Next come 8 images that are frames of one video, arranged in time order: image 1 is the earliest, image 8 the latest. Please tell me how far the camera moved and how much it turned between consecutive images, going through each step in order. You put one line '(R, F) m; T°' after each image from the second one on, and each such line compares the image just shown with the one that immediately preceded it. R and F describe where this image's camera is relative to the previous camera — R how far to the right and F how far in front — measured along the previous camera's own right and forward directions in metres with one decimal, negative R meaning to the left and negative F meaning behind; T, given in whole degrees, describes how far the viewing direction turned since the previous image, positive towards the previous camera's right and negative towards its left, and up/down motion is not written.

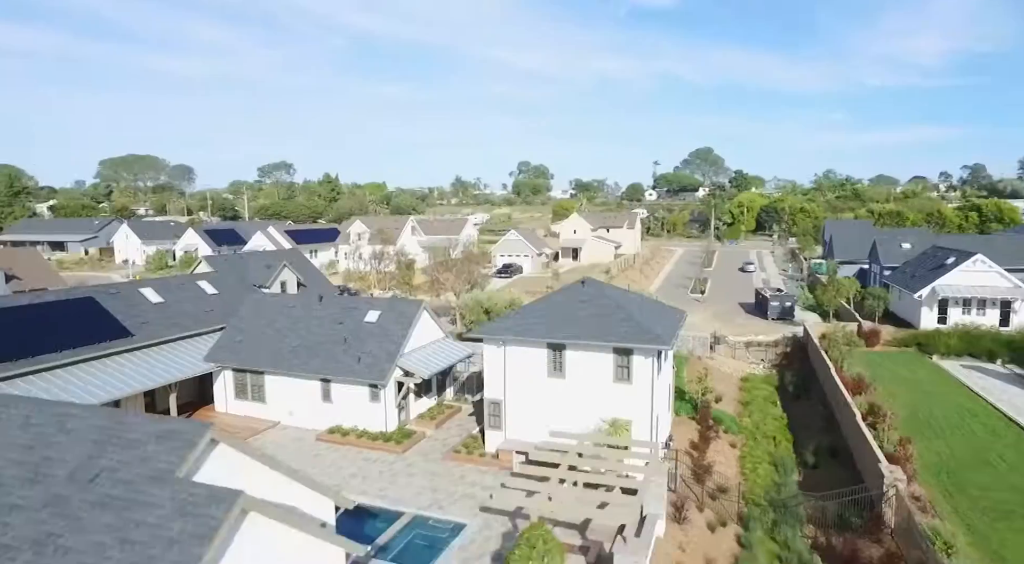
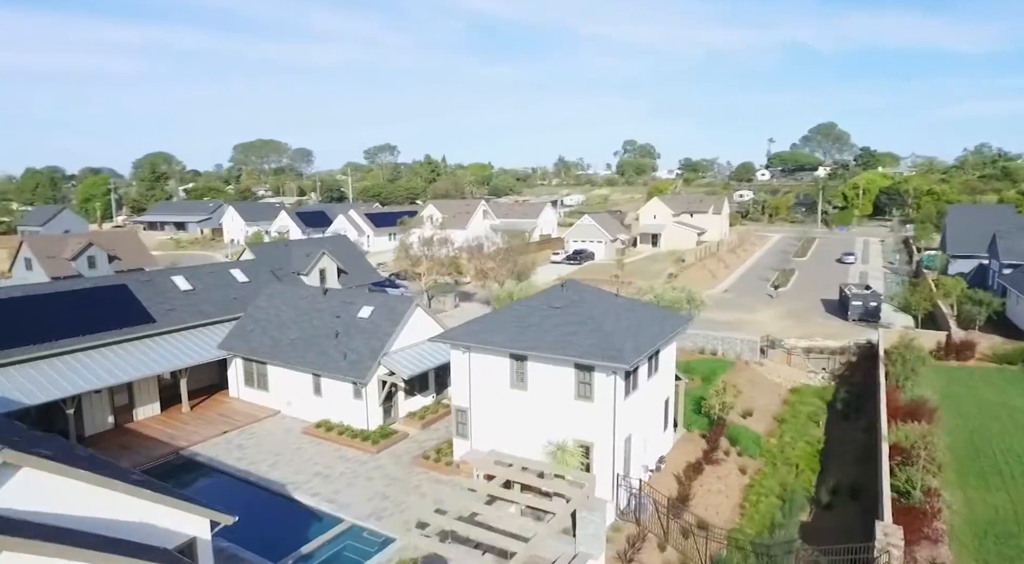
(+5.2, +2.0) m; -11°
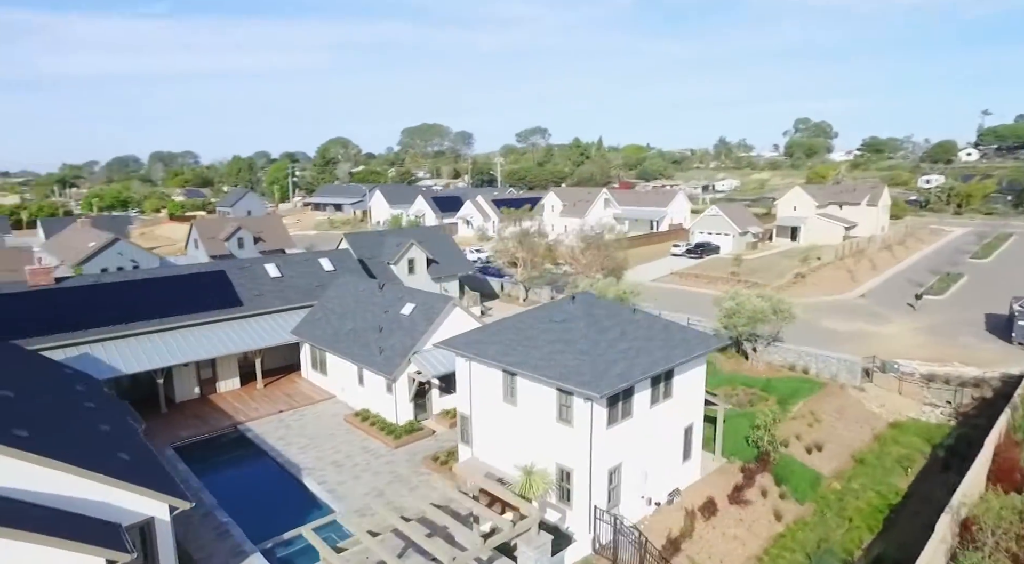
(+5.4, +1.5) m; -15°
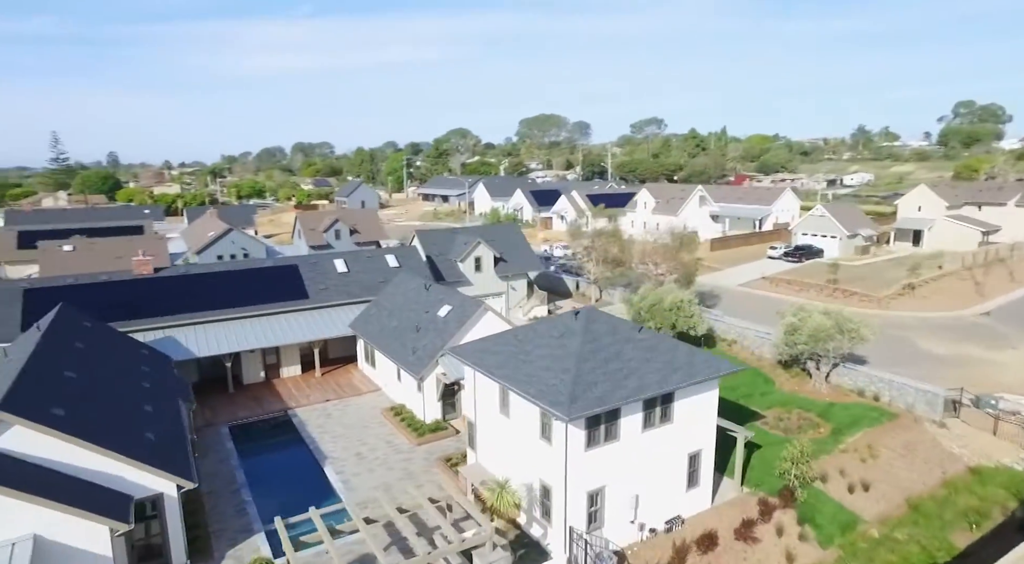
(+4.0, +0.3) m; -11°
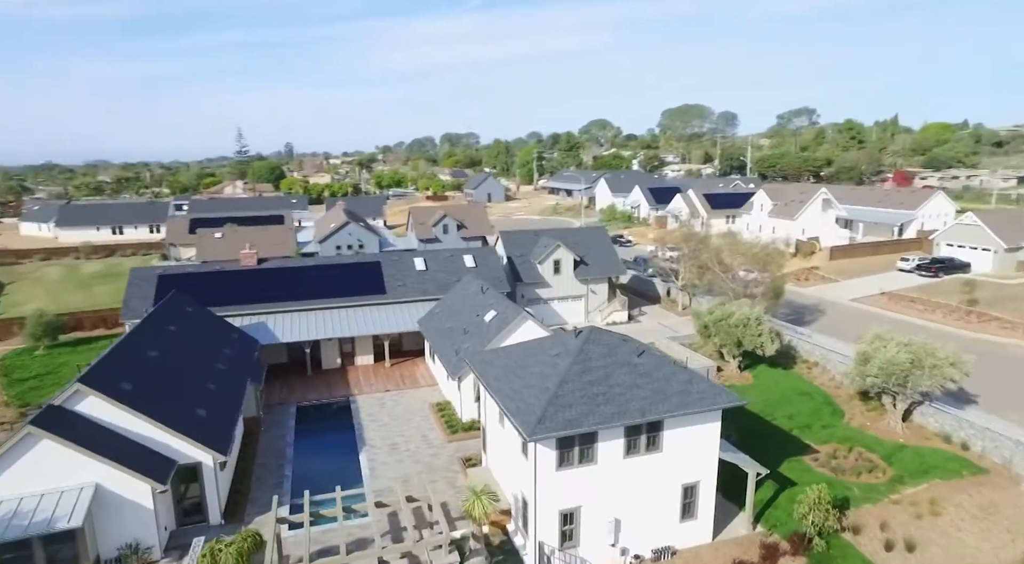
(+4.8, -0.1) m; -13°
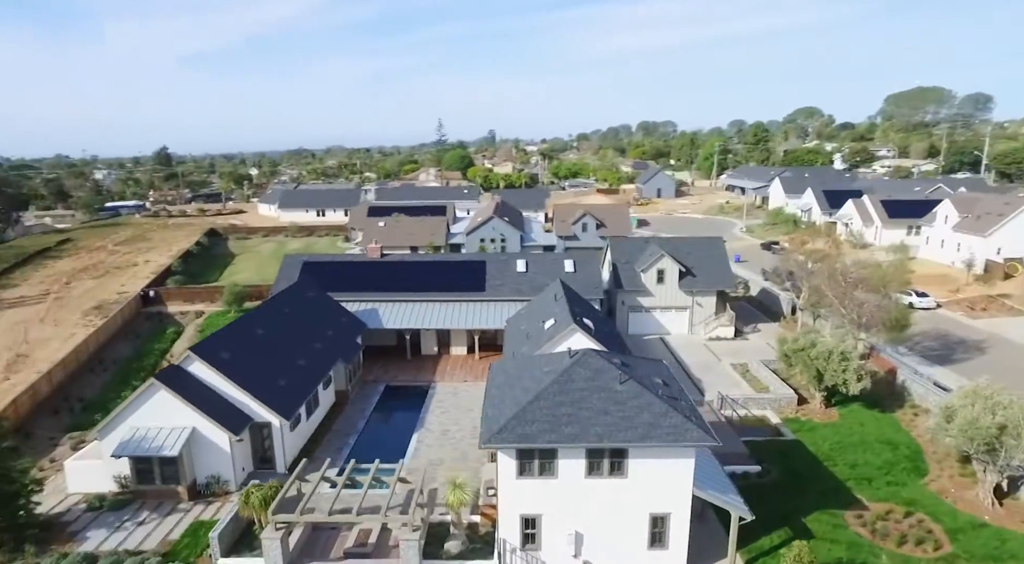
(+7.0, -0.7) m; -18°
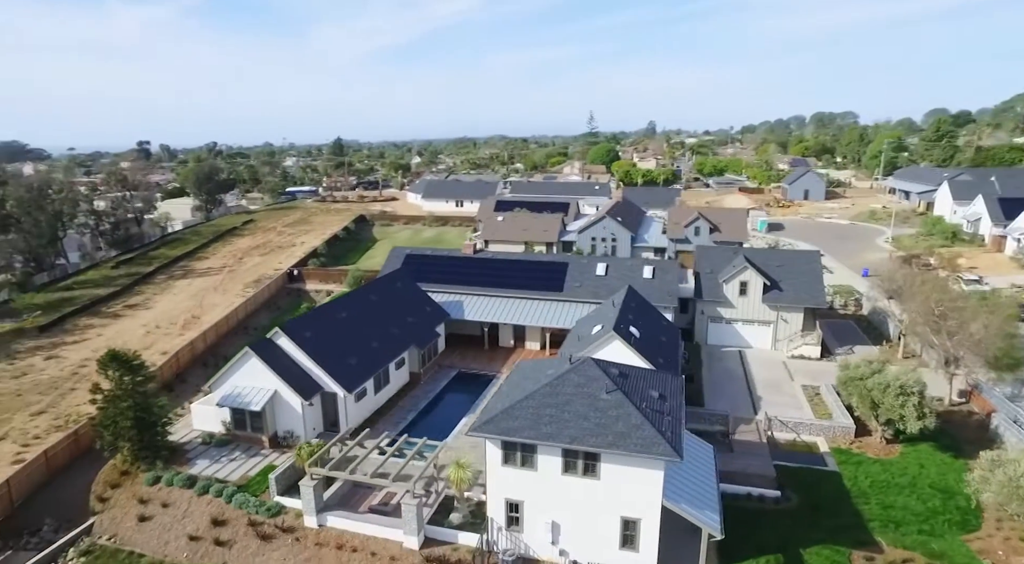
(+5.8, -1.7) m; -15°
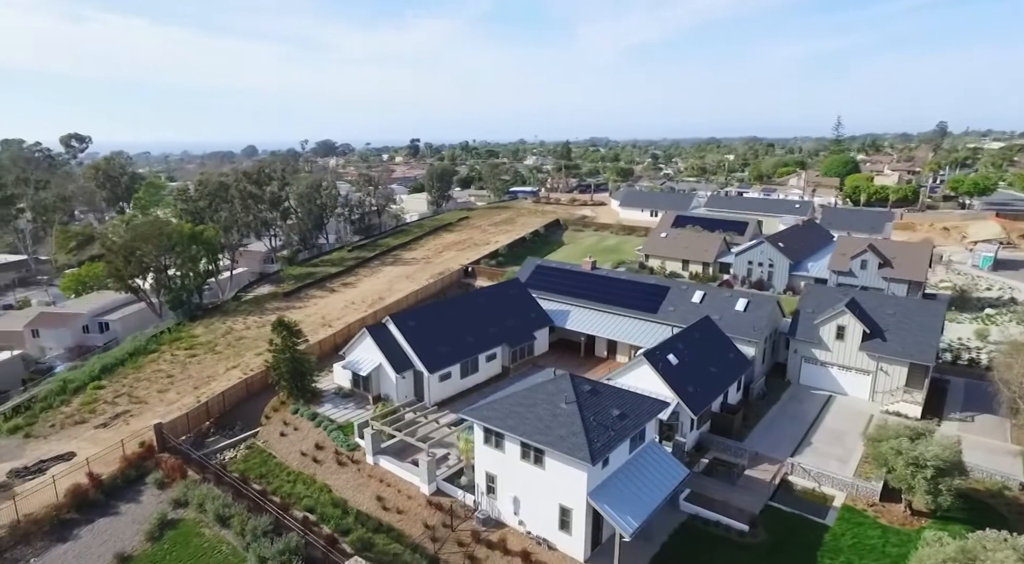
(+11.8, -3.8) m; -24°
